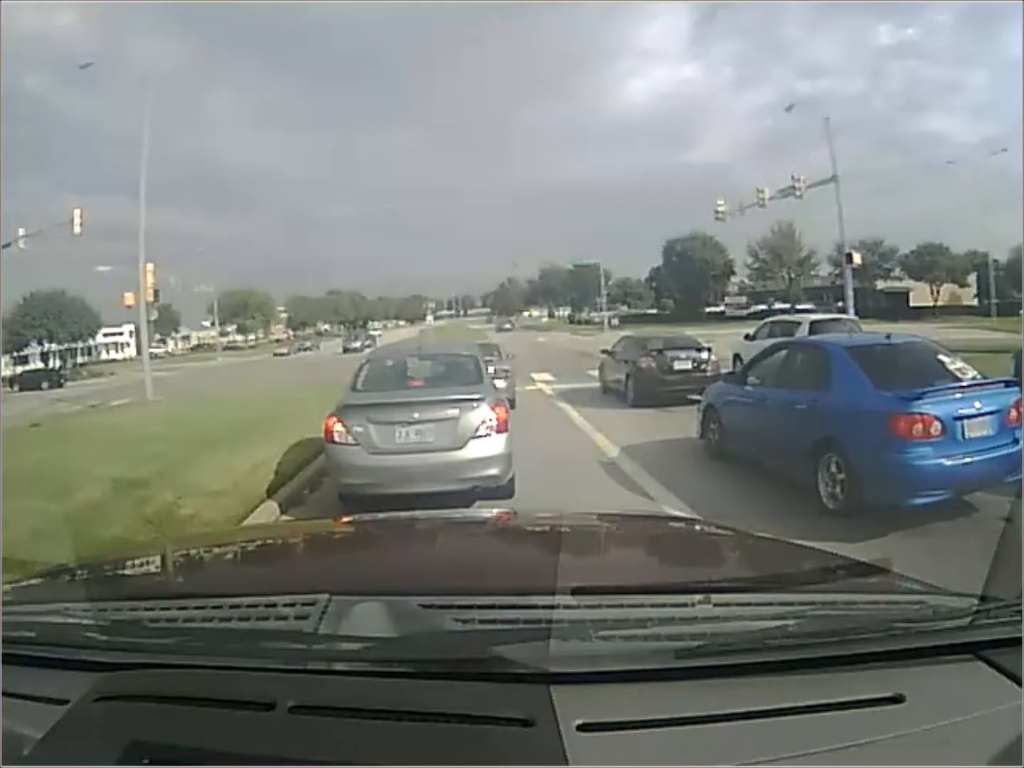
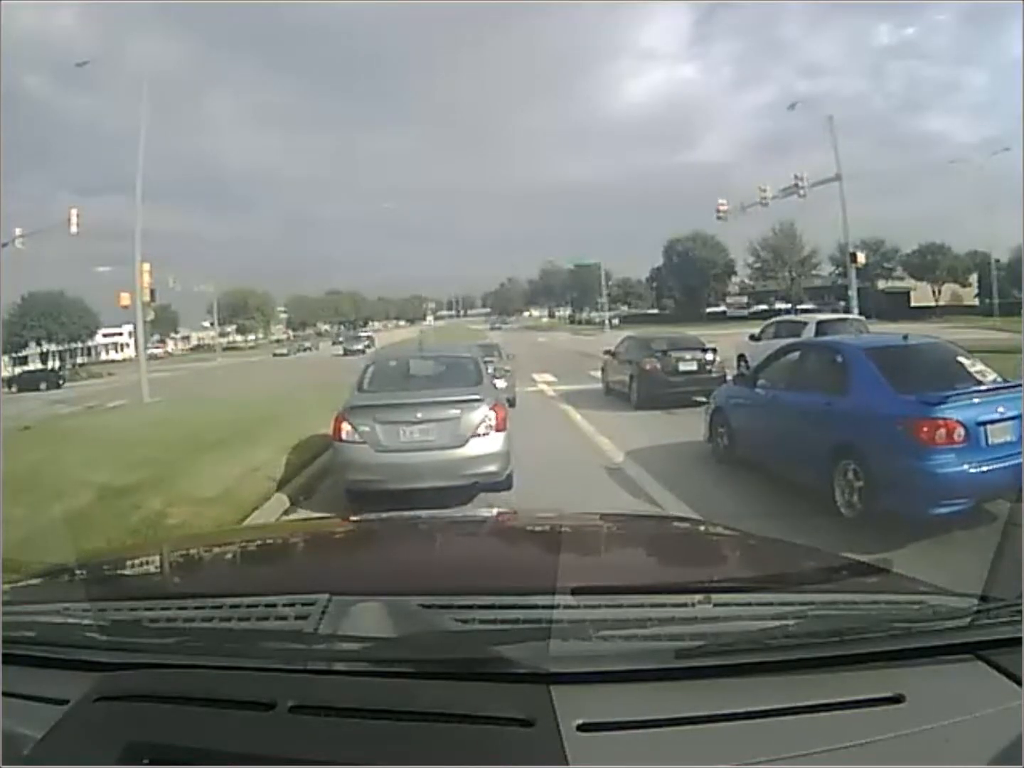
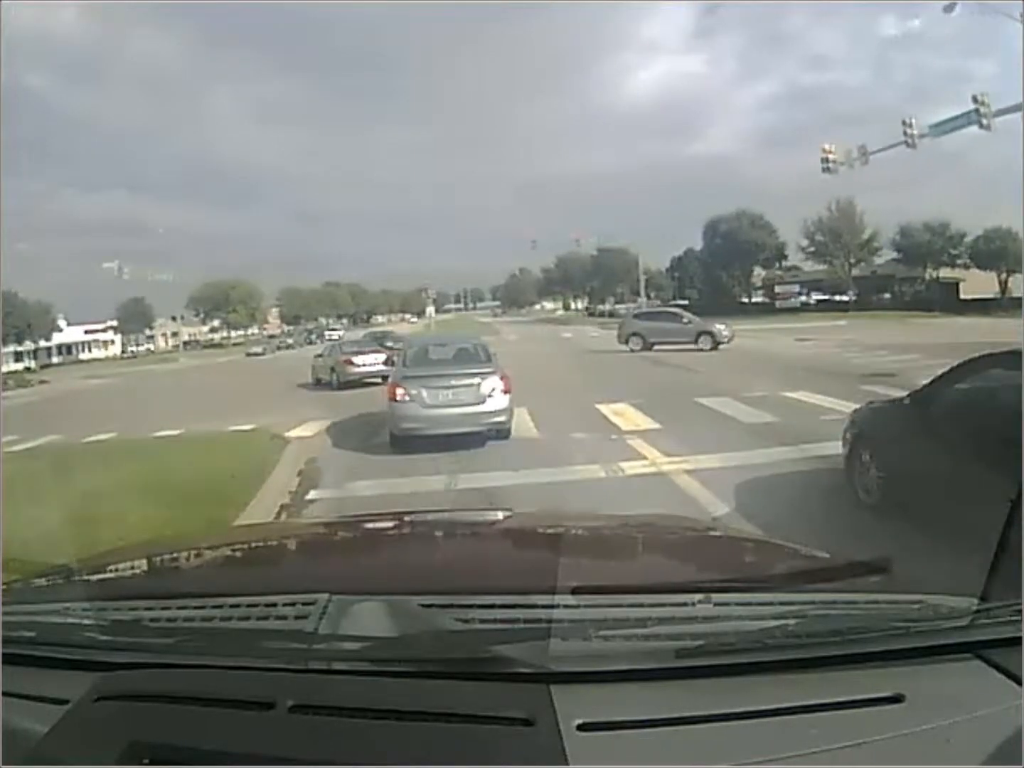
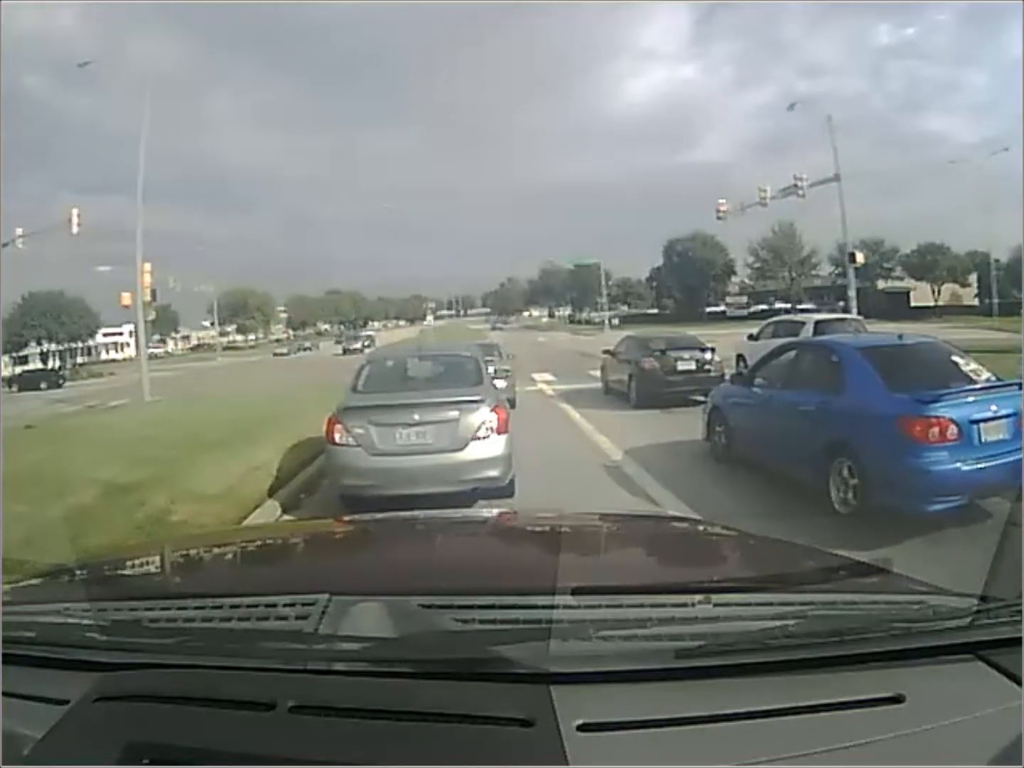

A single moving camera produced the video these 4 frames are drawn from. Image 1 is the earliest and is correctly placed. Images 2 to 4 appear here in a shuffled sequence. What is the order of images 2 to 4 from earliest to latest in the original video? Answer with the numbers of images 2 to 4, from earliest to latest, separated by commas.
4, 2, 3
